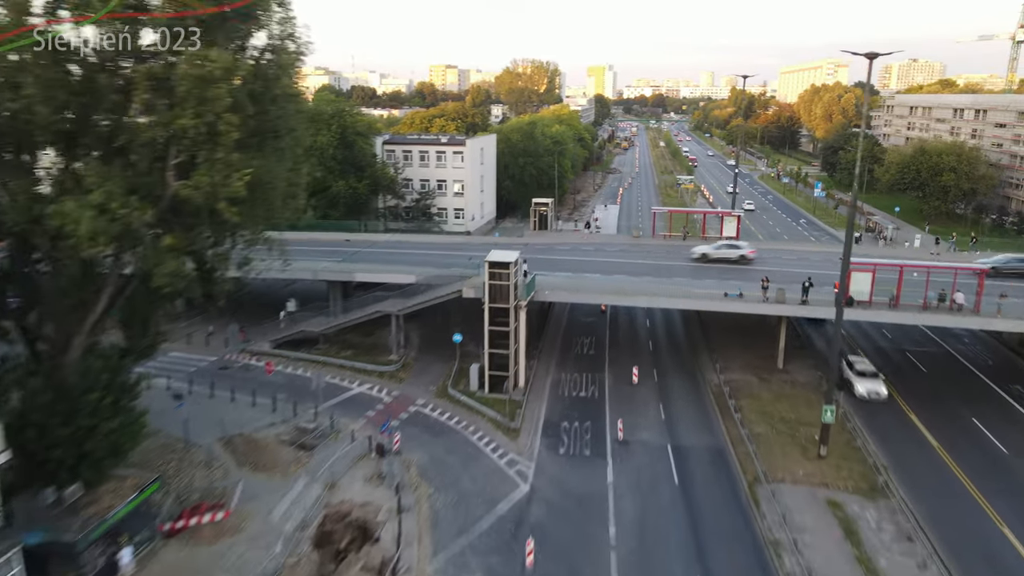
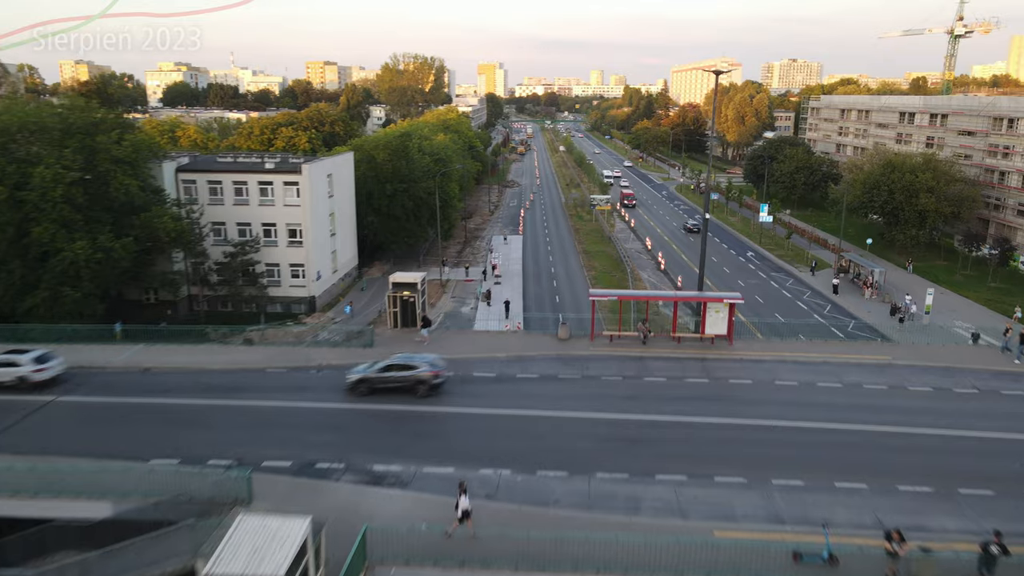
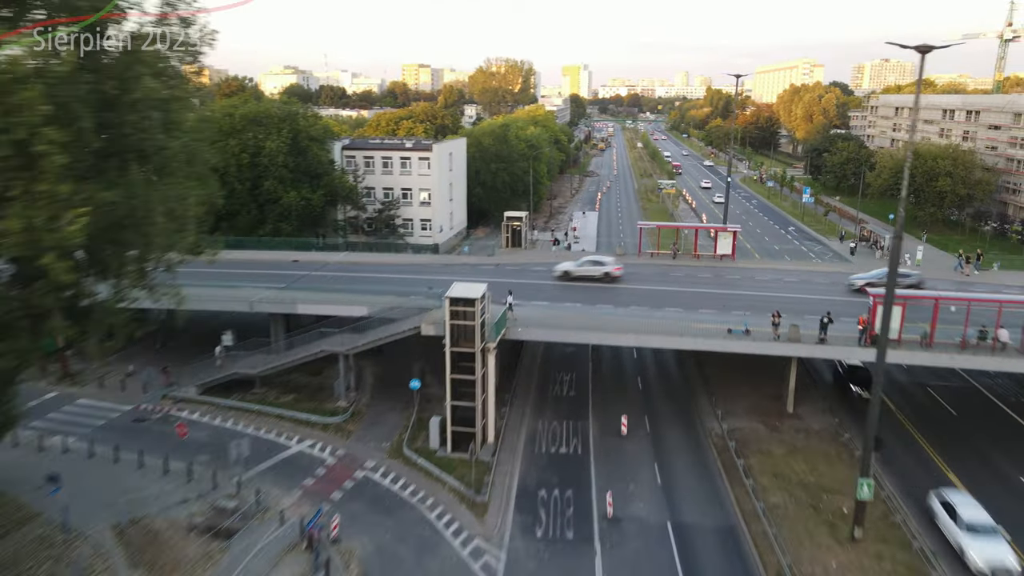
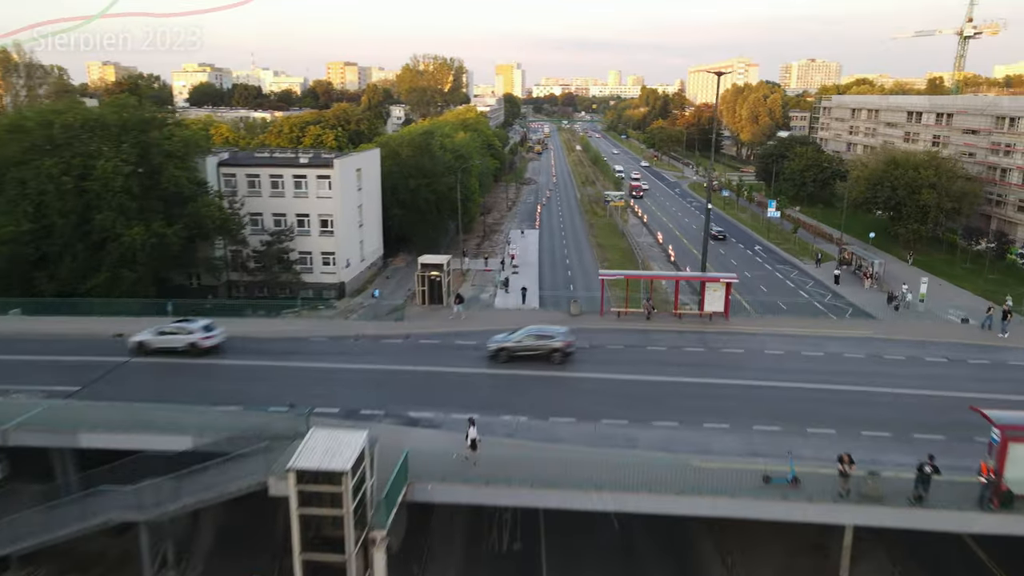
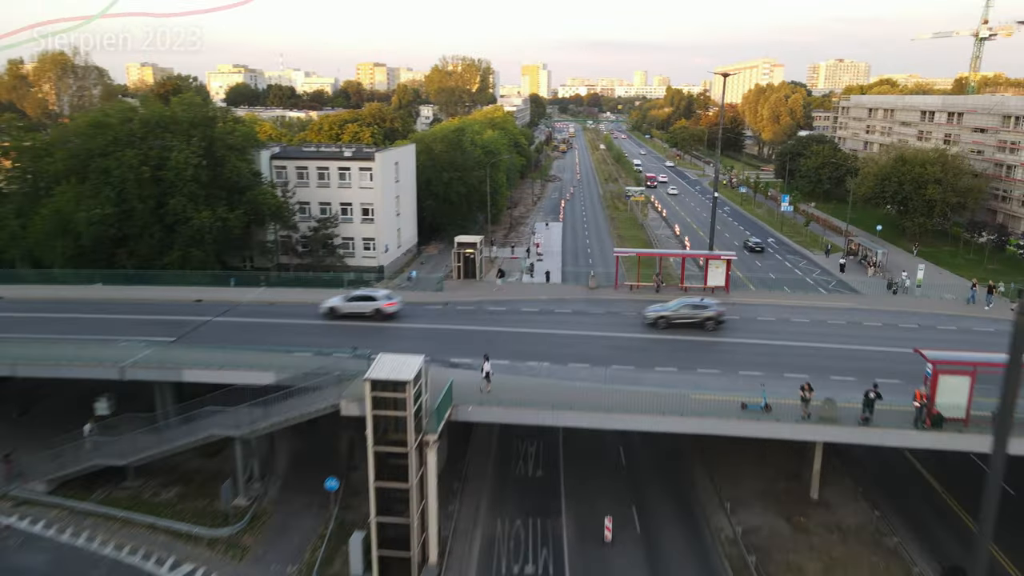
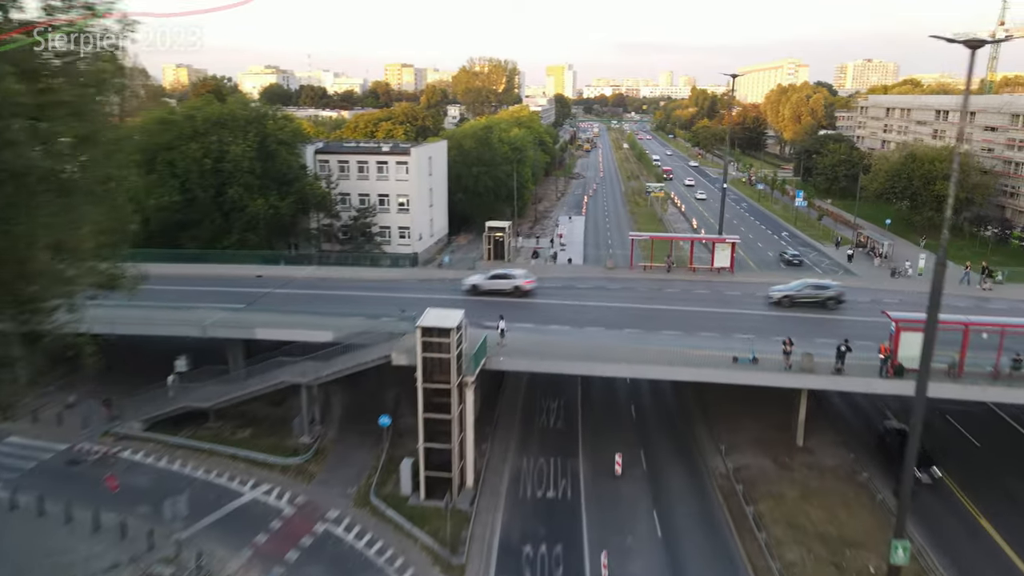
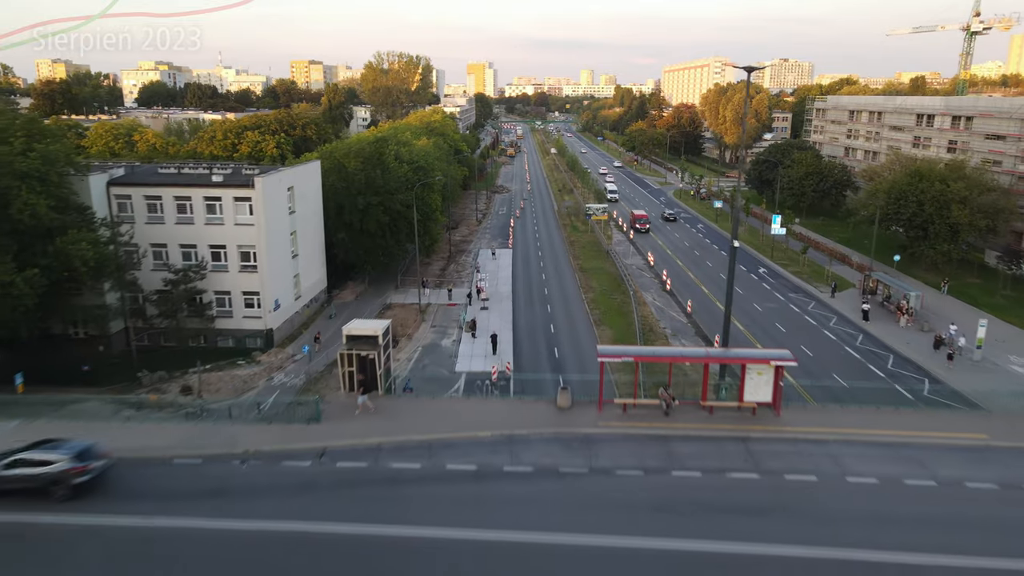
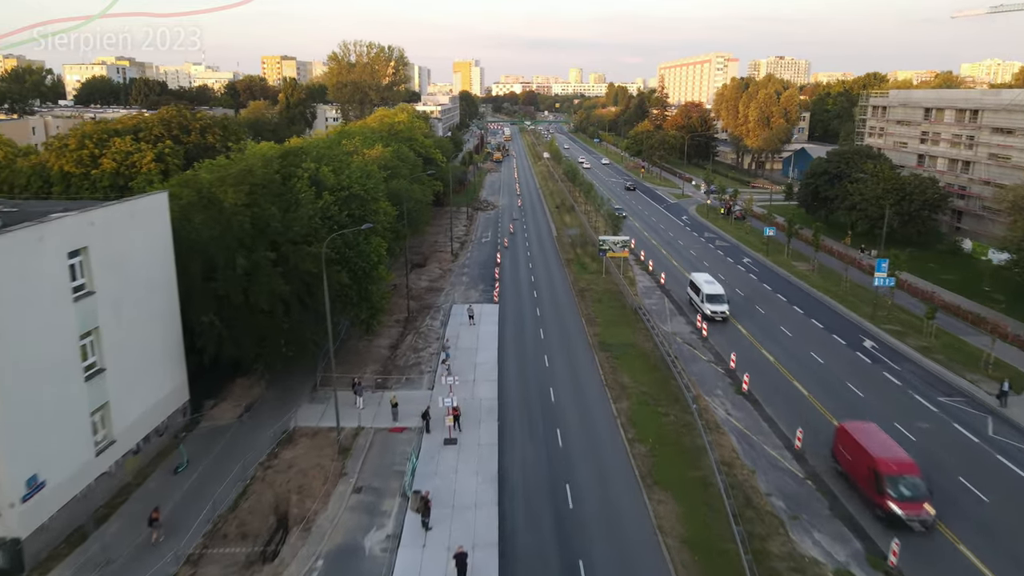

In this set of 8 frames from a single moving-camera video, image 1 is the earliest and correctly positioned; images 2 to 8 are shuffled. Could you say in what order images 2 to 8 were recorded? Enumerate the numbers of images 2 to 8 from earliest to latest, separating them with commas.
3, 6, 5, 4, 2, 7, 8
